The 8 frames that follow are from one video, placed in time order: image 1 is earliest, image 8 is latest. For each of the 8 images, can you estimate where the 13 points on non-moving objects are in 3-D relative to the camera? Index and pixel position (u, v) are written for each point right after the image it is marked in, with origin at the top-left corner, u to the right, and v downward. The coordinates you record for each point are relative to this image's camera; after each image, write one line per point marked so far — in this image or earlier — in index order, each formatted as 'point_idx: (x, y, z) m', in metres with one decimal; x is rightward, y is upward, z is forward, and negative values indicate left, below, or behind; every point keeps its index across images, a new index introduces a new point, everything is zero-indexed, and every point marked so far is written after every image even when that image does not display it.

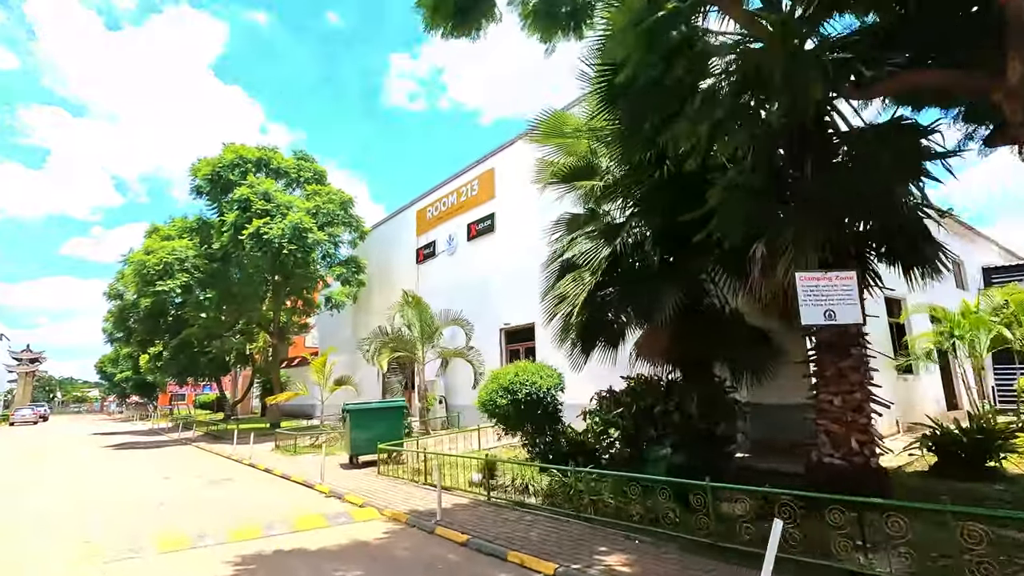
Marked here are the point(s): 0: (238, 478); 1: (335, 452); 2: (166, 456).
0: (-6.7, -4.6, +13.4) m
1: (-5.5, -5.1, +16.8) m
2: (-12.0, -5.9, +19.0) m
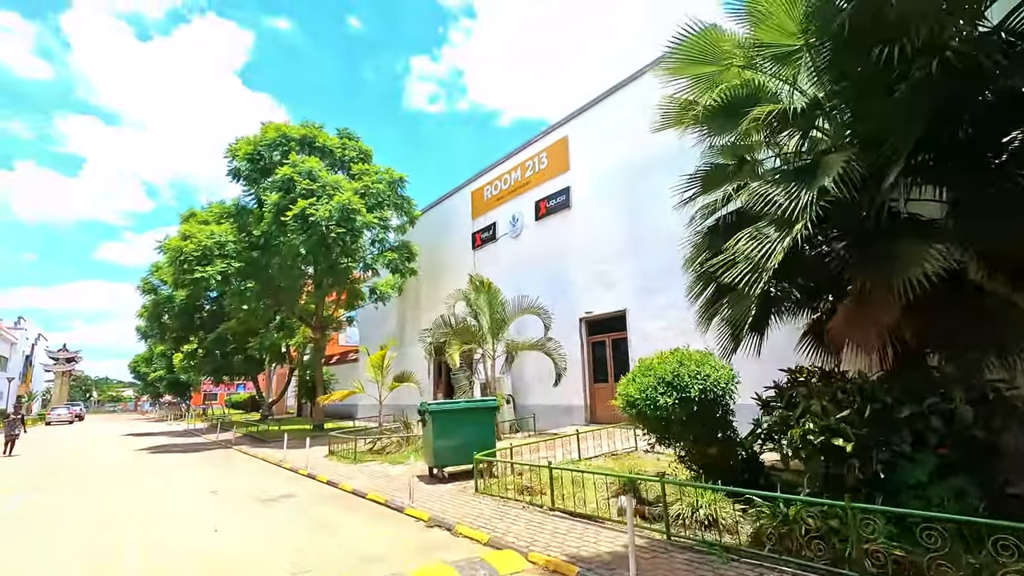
0: (-4.2, -4.1, +10.9) m
1: (-2.9, -4.6, +14.4) m
2: (-9.3, -5.4, +16.8) m
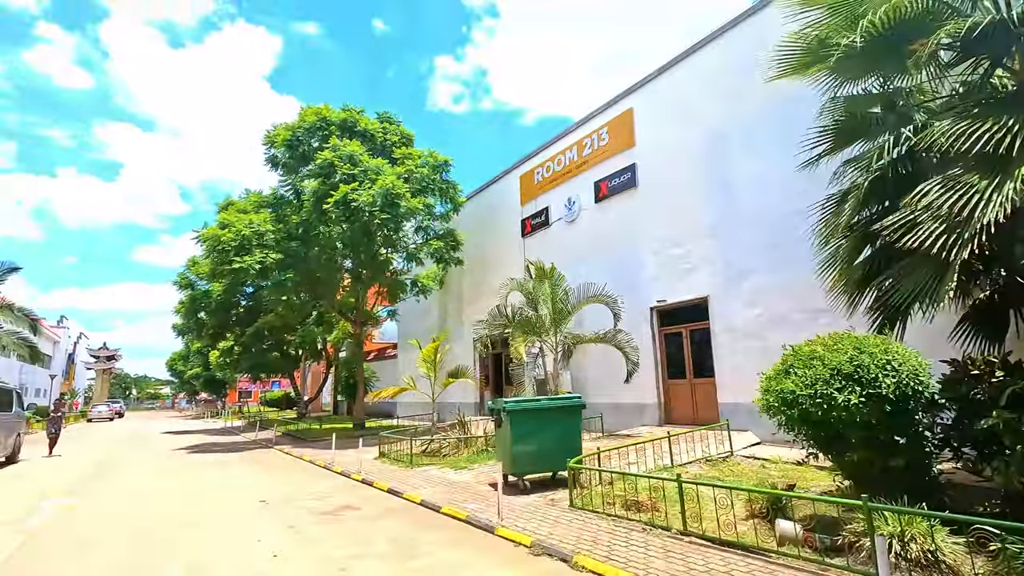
0: (-2.6, -3.8, +9.5) m
1: (-1.1, -4.2, +12.9) m
2: (-7.4, -5.1, +15.6) m
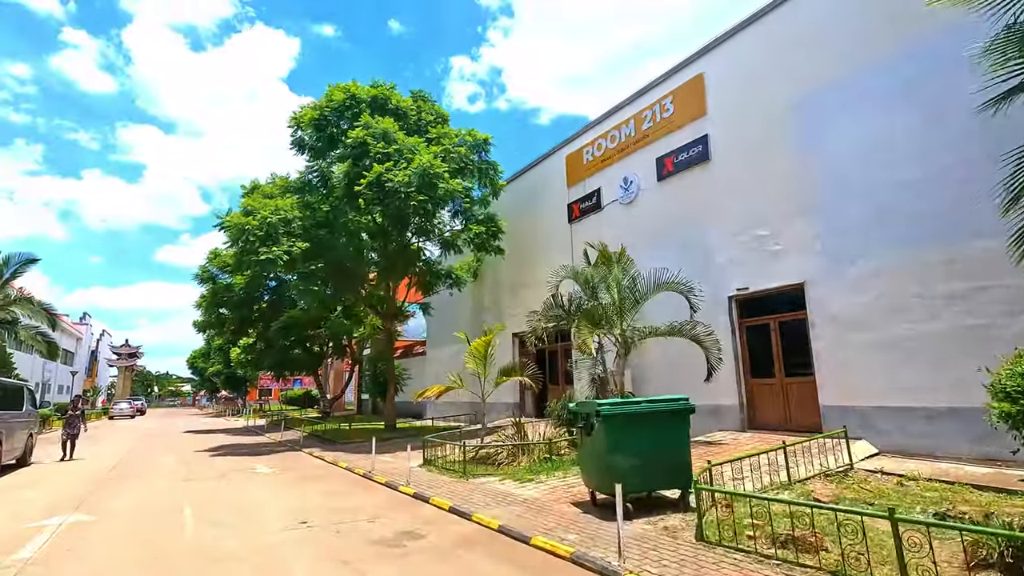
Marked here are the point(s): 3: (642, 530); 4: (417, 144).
0: (-1.2, -3.4, +7.7) m
1: (+0.4, -3.8, +11.1) m
2: (-5.9, -4.7, +13.9) m
3: (+1.7, -3.1, +7.0) m
4: (-3.5, +5.2, +19.8) m
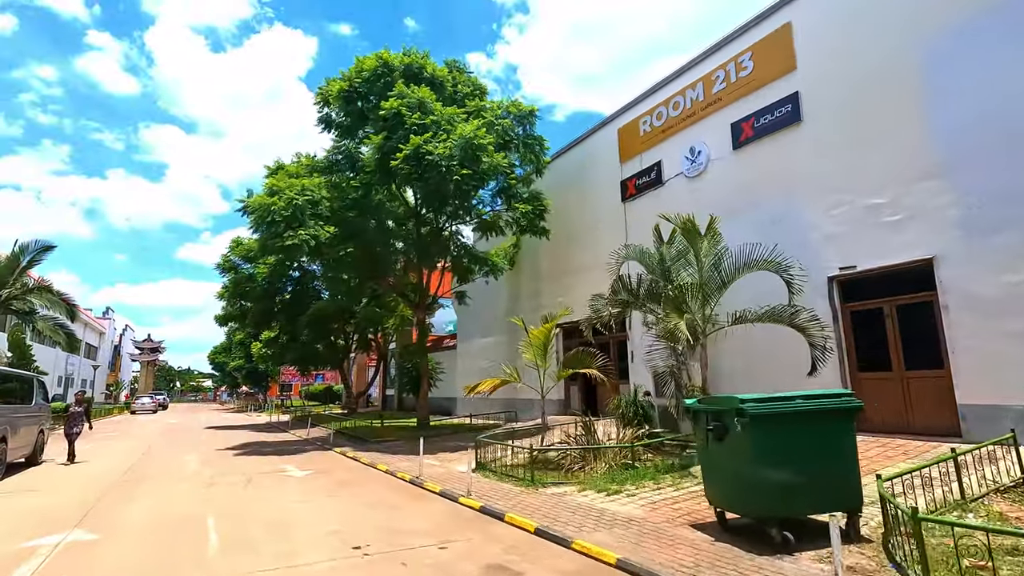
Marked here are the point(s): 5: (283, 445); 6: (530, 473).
0: (+0.1, -3.0, +5.9) m
1: (+1.8, -3.4, +9.2) m
2: (-4.4, -4.2, +12.3) m
3: (+2.9, -2.7, +5.1) m
4: (-1.8, +5.7, +18.0) m
5: (-8.4, -5.8, +20.0) m
6: (+0.4, -3.7, +10.8) m
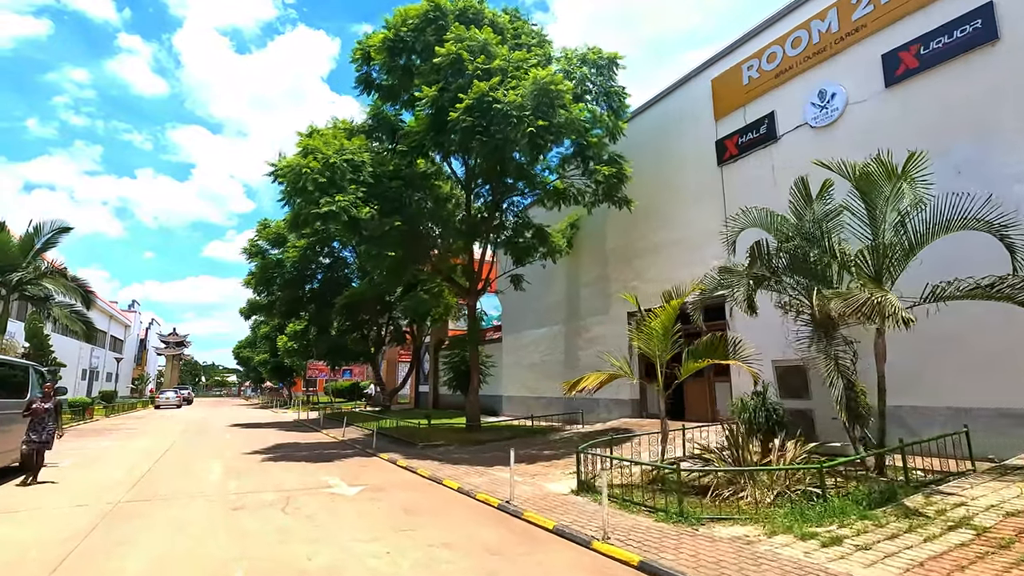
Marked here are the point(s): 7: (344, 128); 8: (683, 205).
0: (+1.8, -2.4, +3.1) m
1: (+3.6, -2.8, +6.3) m
2: (-2.5, -3.6, +9.6) m
3: (+4.6, -2.1, +2.2) m
4: (+0.4, +6.3, +15.2) m
5: (-6.2, -5.1, +17.4) m
6: (+2.3, -3.1, +8.0) m
7: (-6.1, +5.7, +19.4) m
8: (+5.4, +2.6, +17.2) m
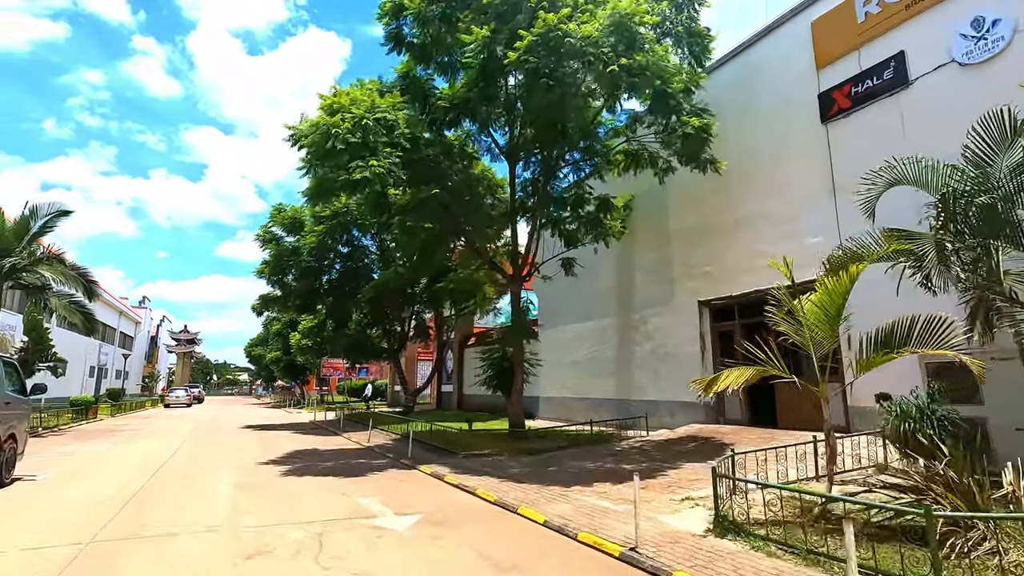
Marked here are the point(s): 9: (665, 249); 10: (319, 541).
0: (+3.1, -1.9, +0.5) m
1: (+5.0, -2.3, +3.7) m
2: (-1.0, -3.1, +7.1) m
3: (+5.9, -1.7, -0.5) m
4: (+1.9, +6.8, +12.7) m
5: (-4.6, -4.6, +15.0) m
6: (+3.7, -2.6, +5.4) m
7: (-4.5, +6.2, +17.0) m
8: (+7.0, +3.1, +14.5) m
9: (+5.1, +1.3, +18.0) m
10: (-2.4, -3.1, +6.6) m
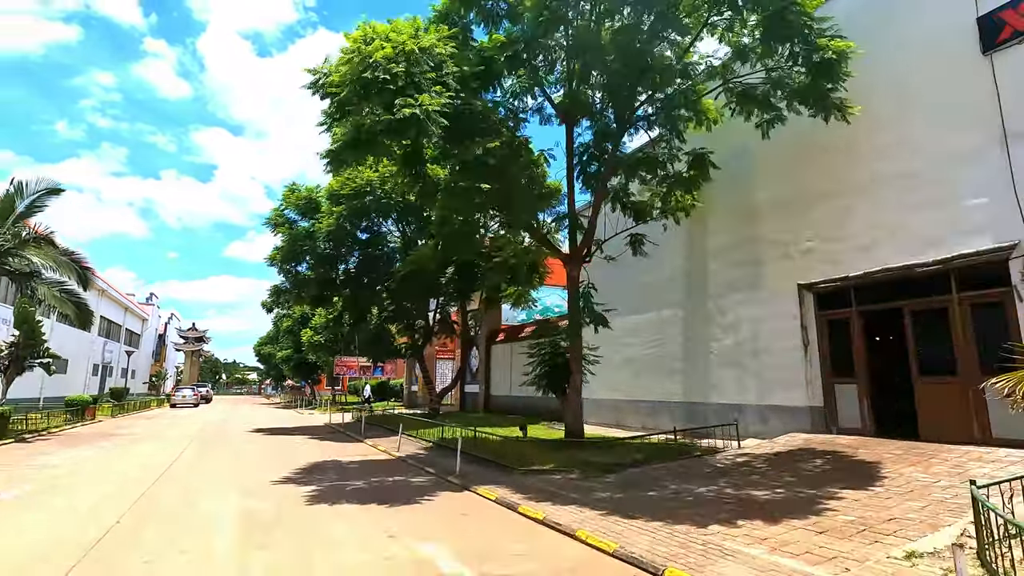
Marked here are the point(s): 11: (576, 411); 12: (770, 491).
0: (+4.4, -1.4, -2.3) m
1: (+6.3, -1.9, +0.9) m
2: (+0.4, -2.6, +4.4) m
3: (+7.3, -1.2, -3.3) m
4: (+3.4, +7.3, +9.9) m
5: (-3.1, -4.2, +12.3) m
6: (+5.1, -2.2, +2.6) m
7: (-2.9, +6.7, +14.3) m
8: (+8.5, +3.6, +11.7) m
9: (+6.7, +1.8, +15.2) m
10: (-0.9, -2.6, +3.9) m
11: (+1.8, -3.4, +15.0) m
12: (+4.1, -3.2, +8.6) m
